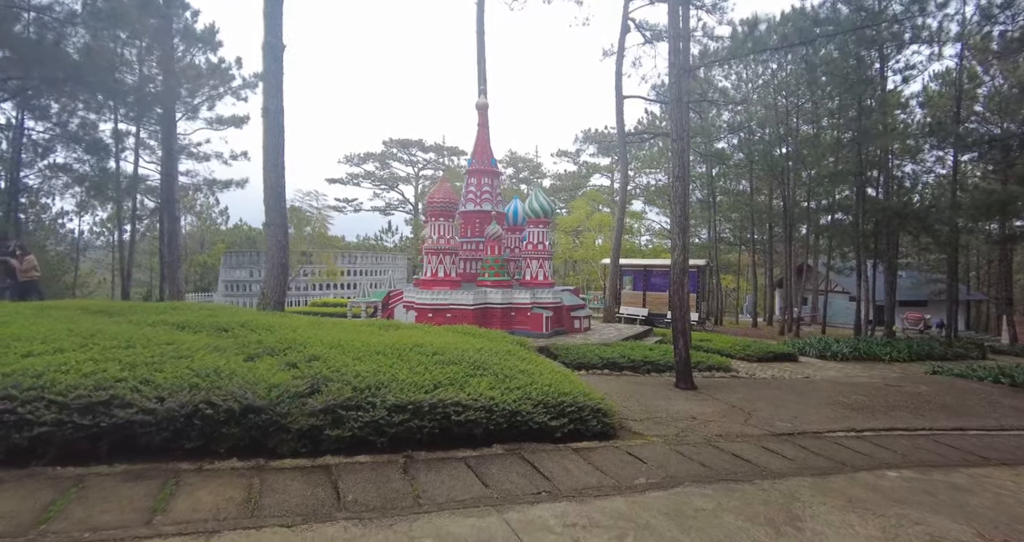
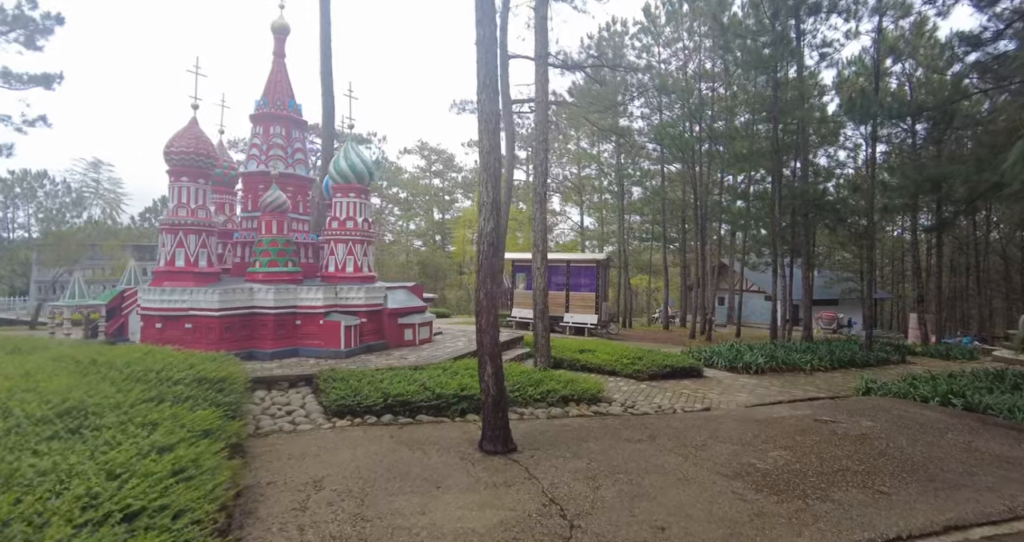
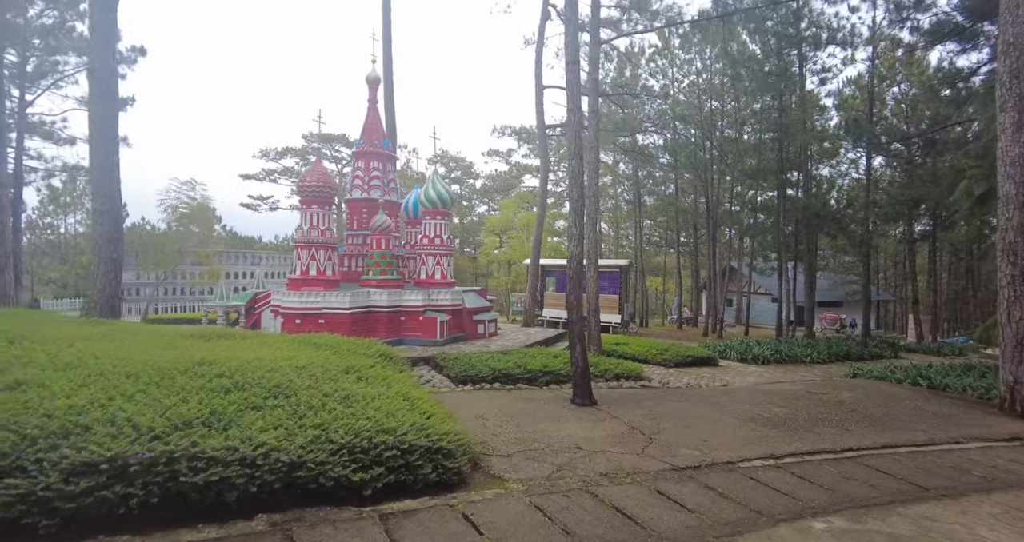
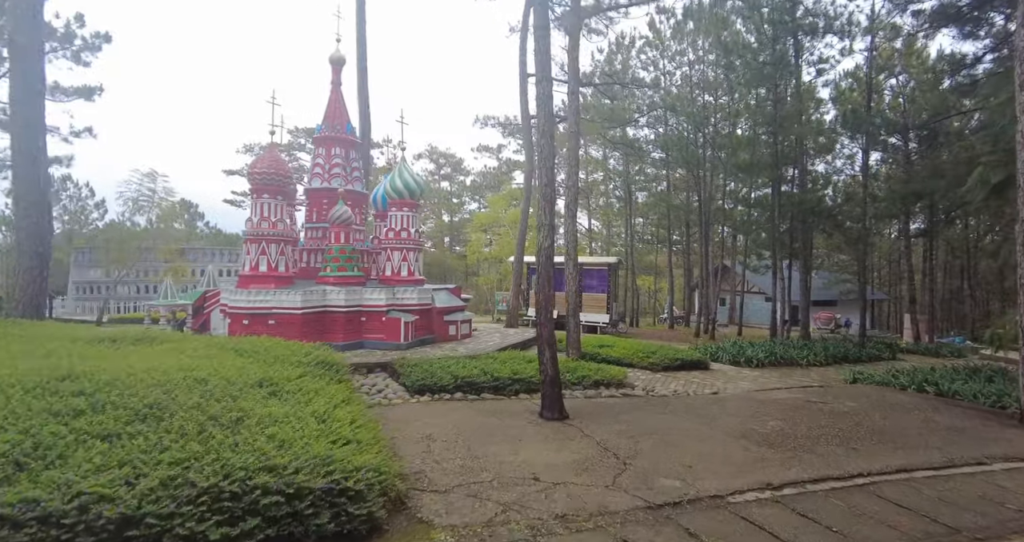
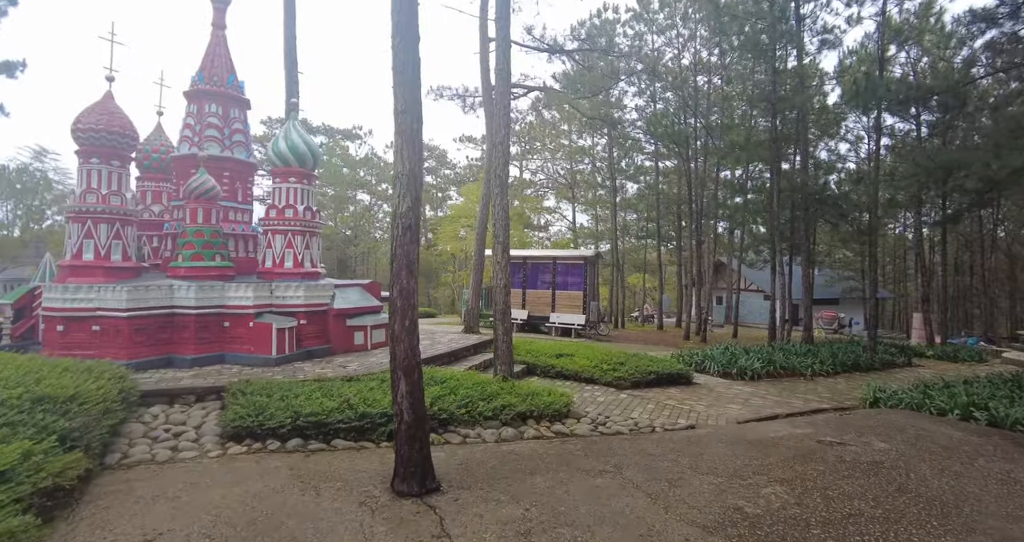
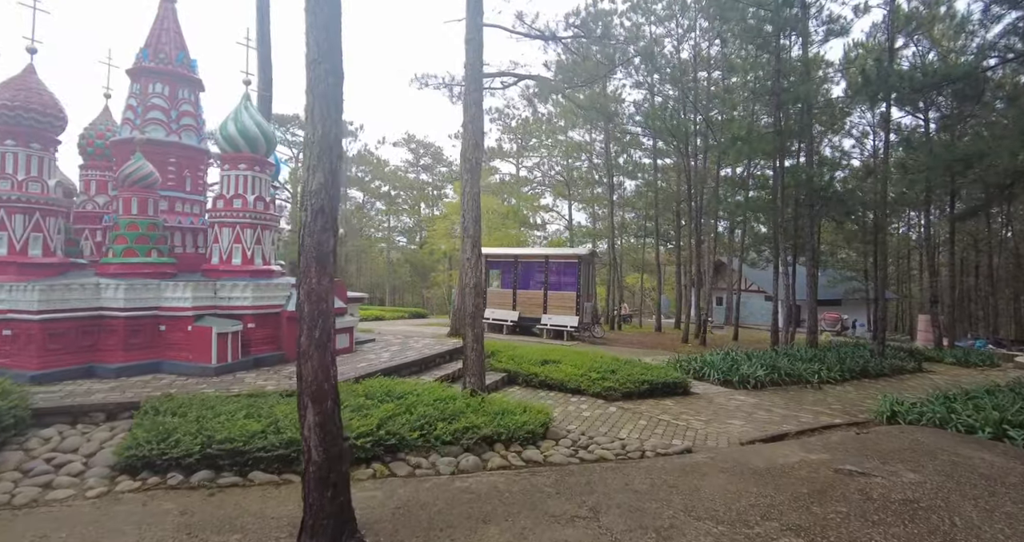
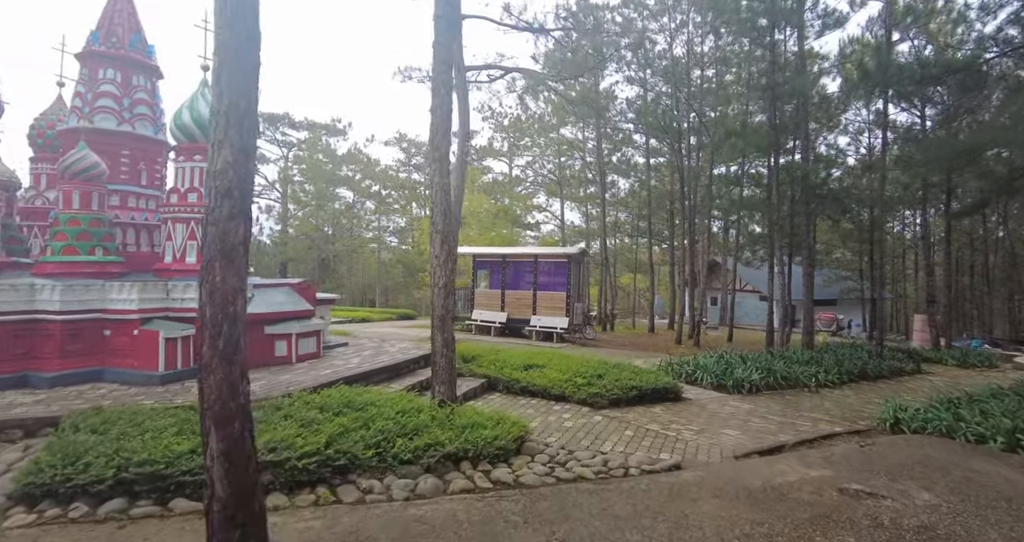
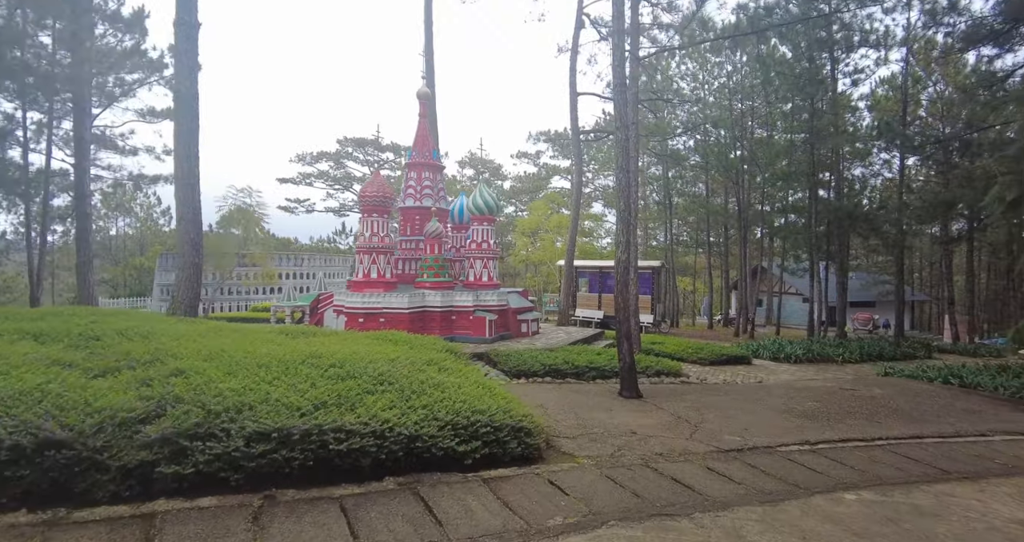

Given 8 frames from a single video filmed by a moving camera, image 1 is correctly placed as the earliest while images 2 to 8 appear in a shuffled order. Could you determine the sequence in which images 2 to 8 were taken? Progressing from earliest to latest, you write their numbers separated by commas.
8, 3, 4, 2, 5, 6, 7
